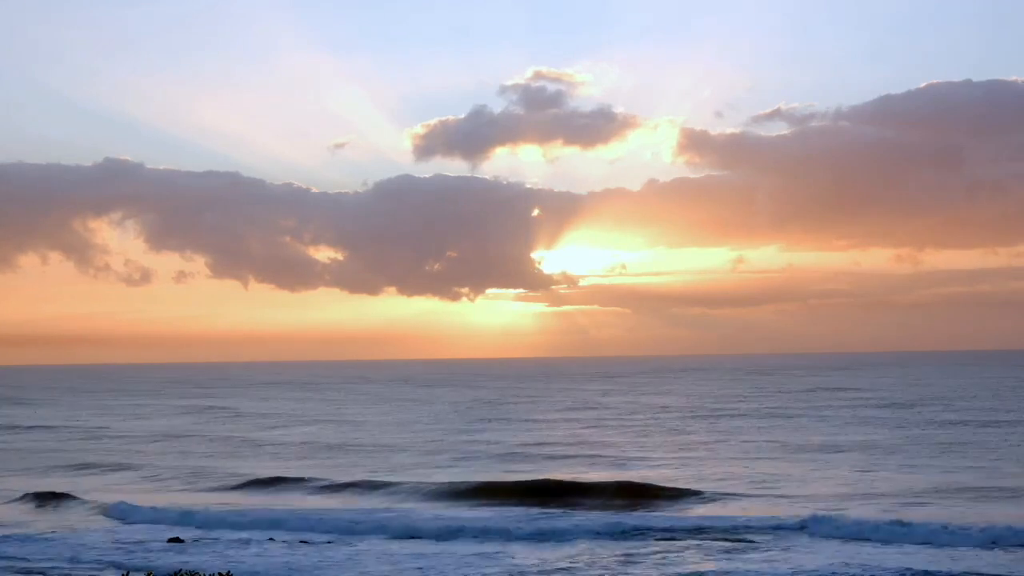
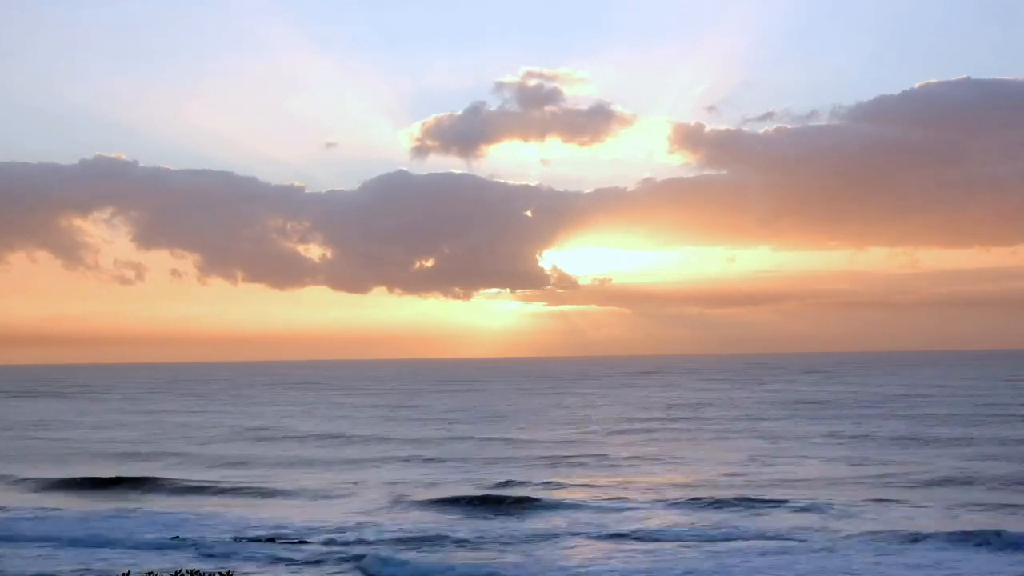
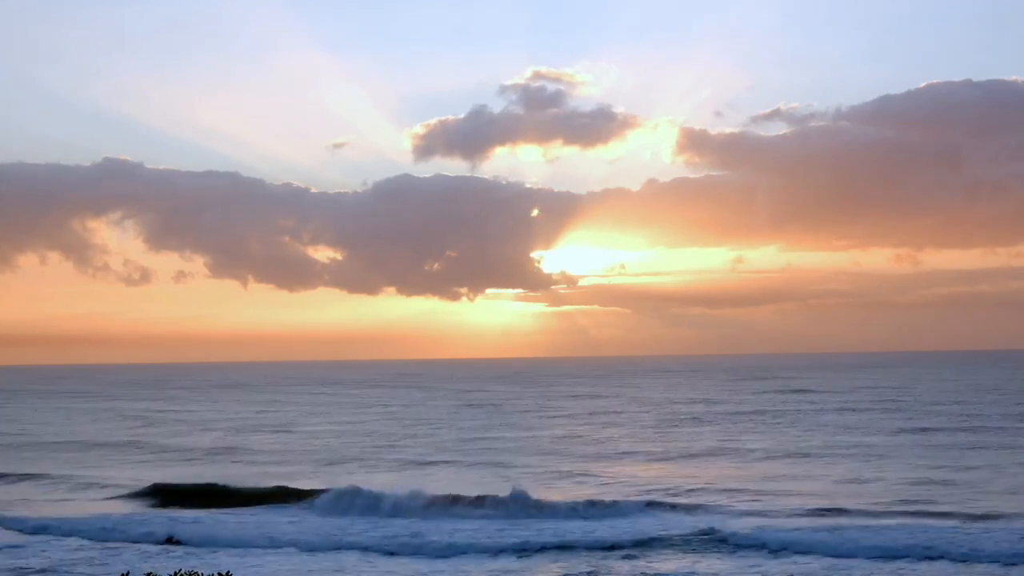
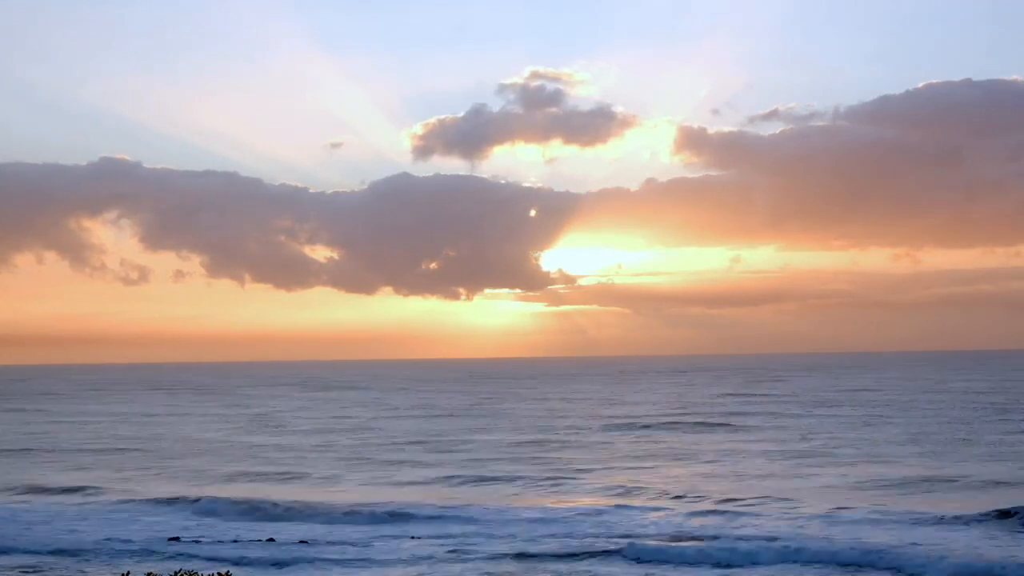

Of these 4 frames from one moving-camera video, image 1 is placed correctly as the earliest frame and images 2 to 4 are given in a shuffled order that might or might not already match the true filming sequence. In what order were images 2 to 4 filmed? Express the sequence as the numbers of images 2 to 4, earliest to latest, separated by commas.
3, 4, 2
